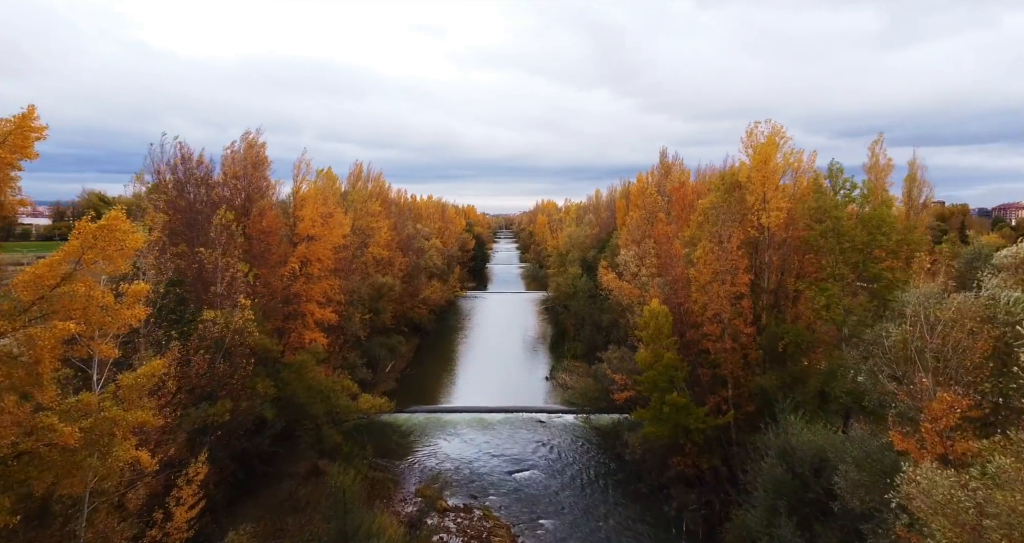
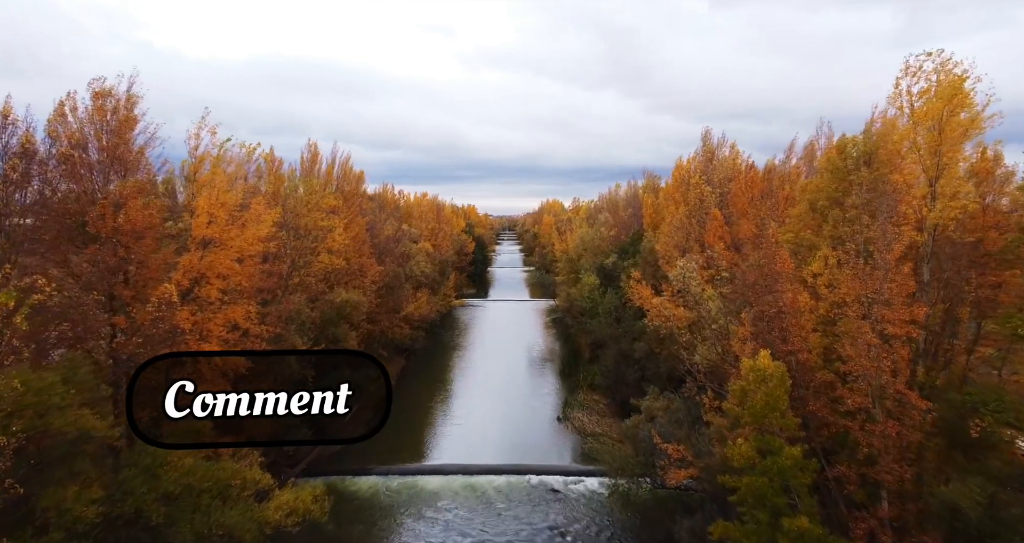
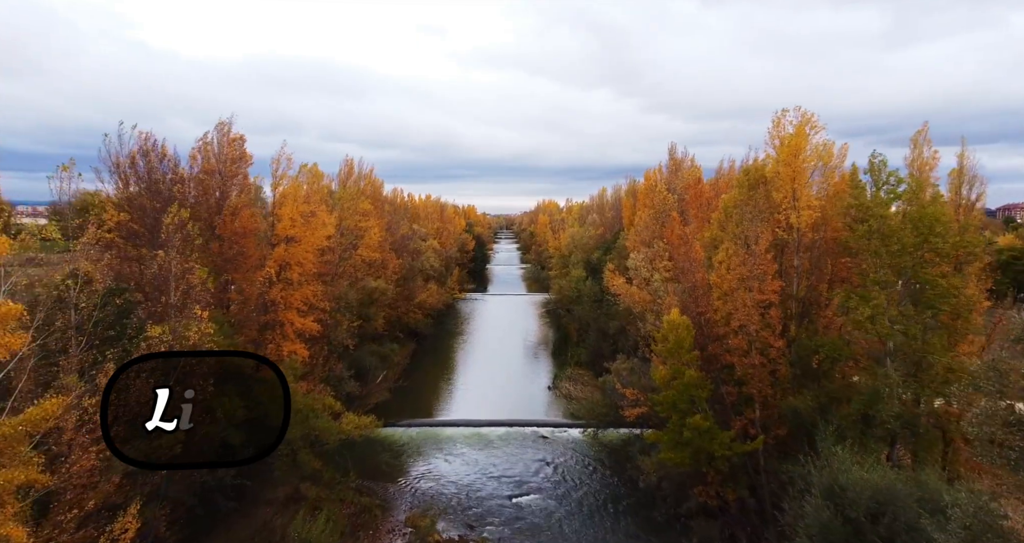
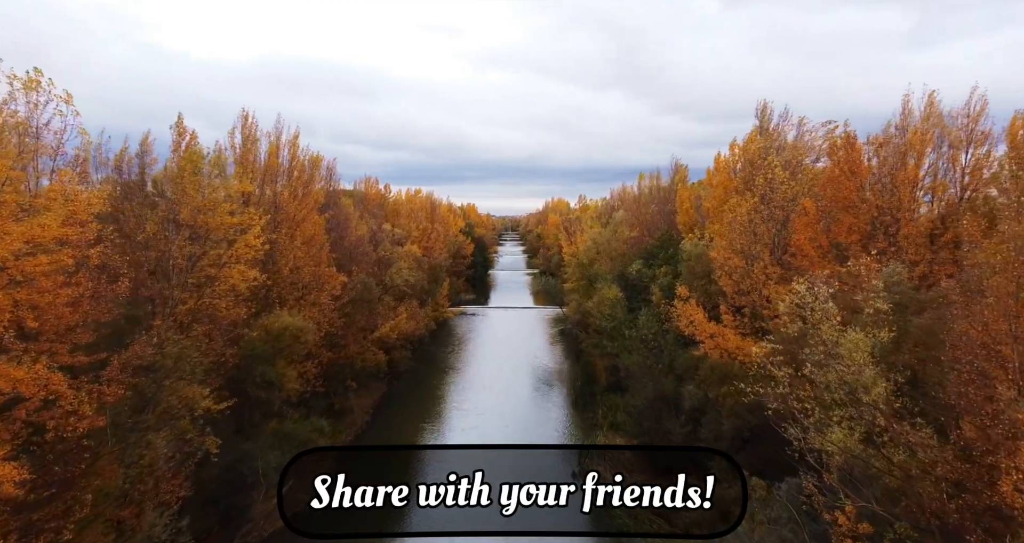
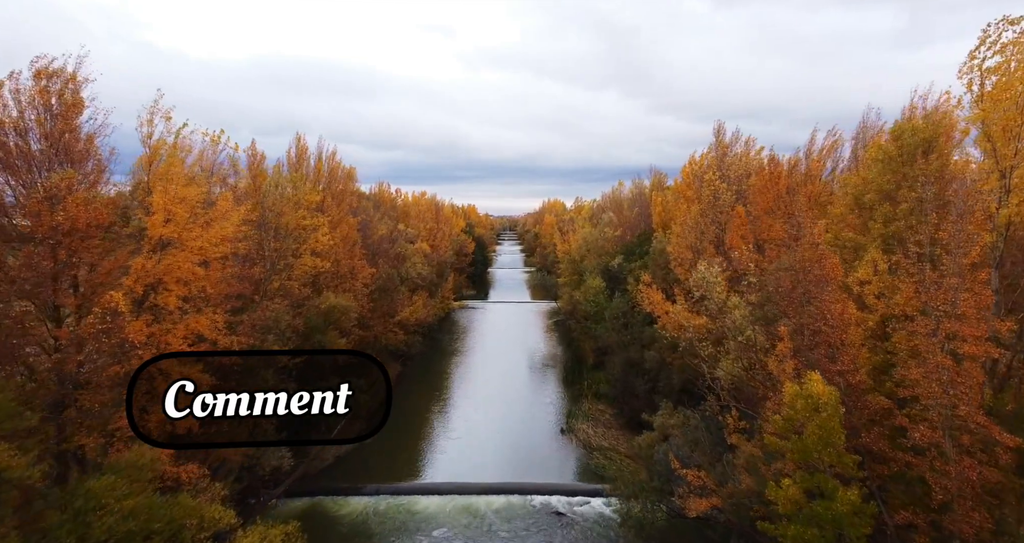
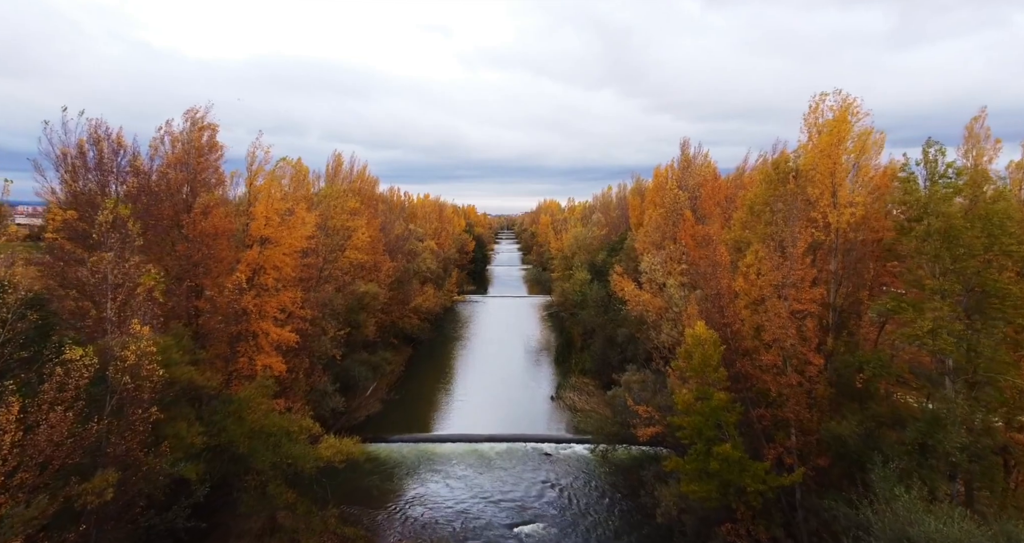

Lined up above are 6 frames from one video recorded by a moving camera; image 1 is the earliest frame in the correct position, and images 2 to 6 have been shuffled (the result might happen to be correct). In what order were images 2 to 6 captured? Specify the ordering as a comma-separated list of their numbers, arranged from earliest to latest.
3, 6, 2, 5, 4
